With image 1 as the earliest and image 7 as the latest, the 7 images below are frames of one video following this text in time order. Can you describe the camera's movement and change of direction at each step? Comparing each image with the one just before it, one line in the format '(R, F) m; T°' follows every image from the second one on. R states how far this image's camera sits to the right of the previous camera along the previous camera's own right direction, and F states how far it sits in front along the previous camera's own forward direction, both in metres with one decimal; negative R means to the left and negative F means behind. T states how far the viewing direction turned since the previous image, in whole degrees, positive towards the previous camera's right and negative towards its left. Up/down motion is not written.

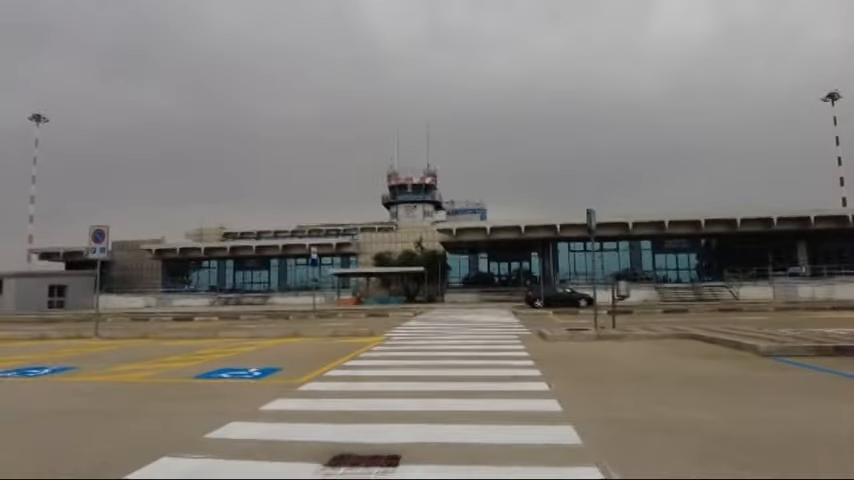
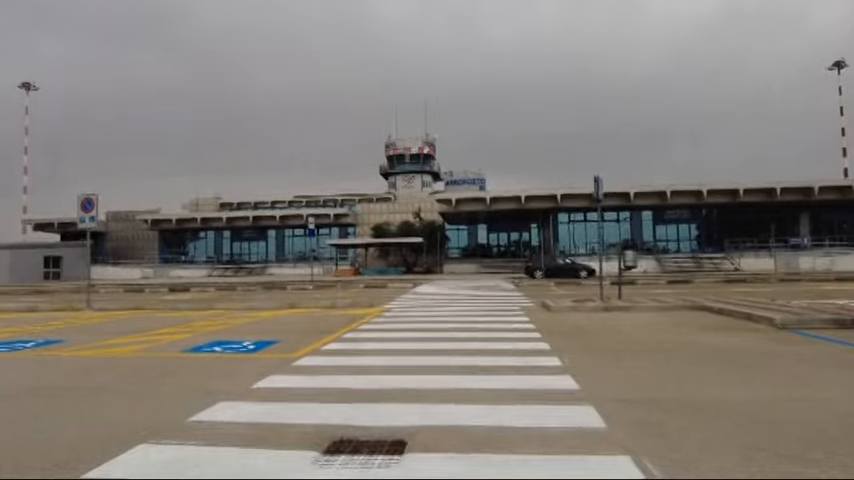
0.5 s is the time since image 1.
(-0.1, +0.7) m; 0°
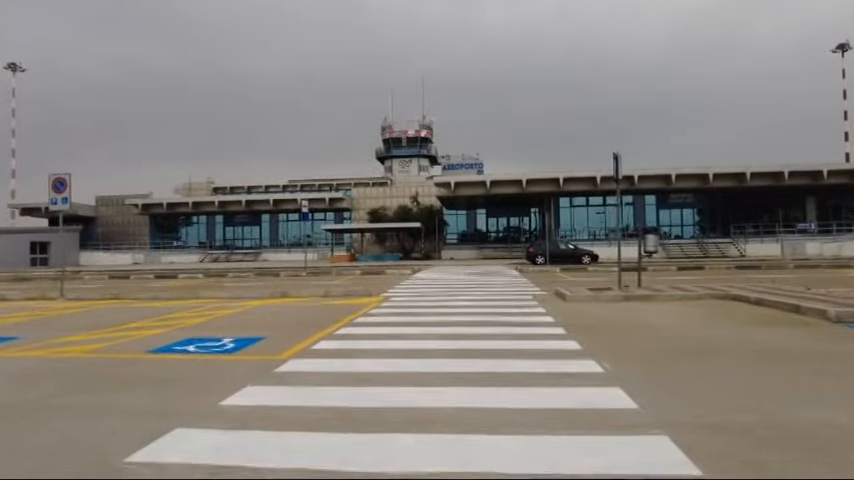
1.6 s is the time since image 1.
(-0.2, +1.6) m; 0°
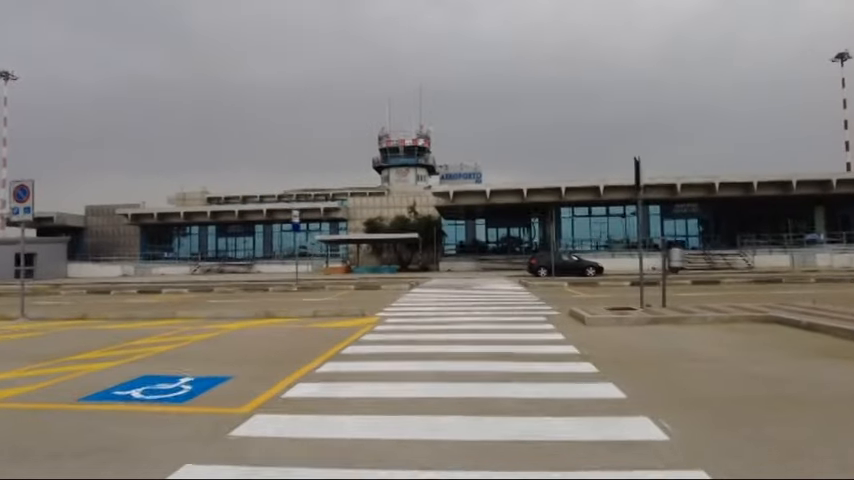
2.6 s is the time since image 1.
(-0.1, +1.8) m; 0°
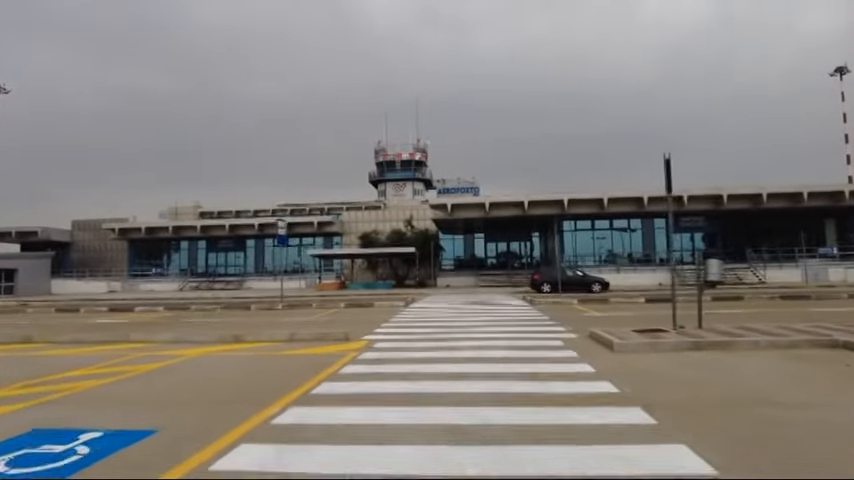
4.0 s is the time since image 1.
(0.0, +2.2) m; 0°
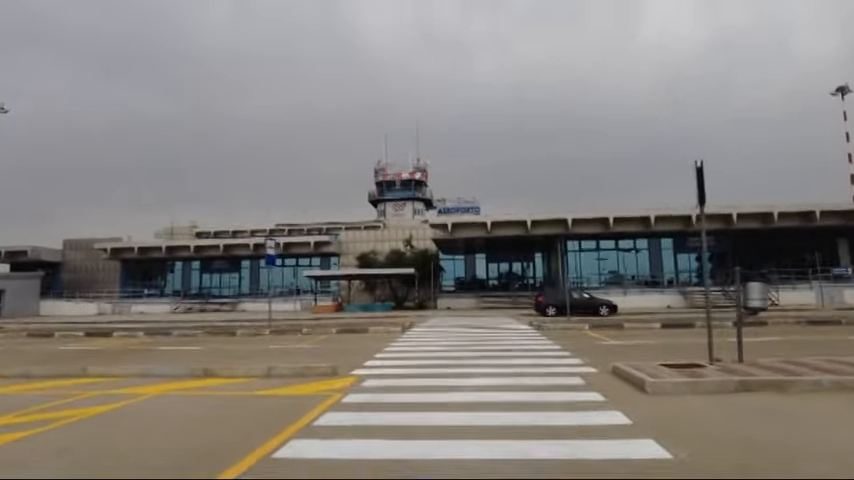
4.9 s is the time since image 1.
(+0.1, +1.7) m; 0°
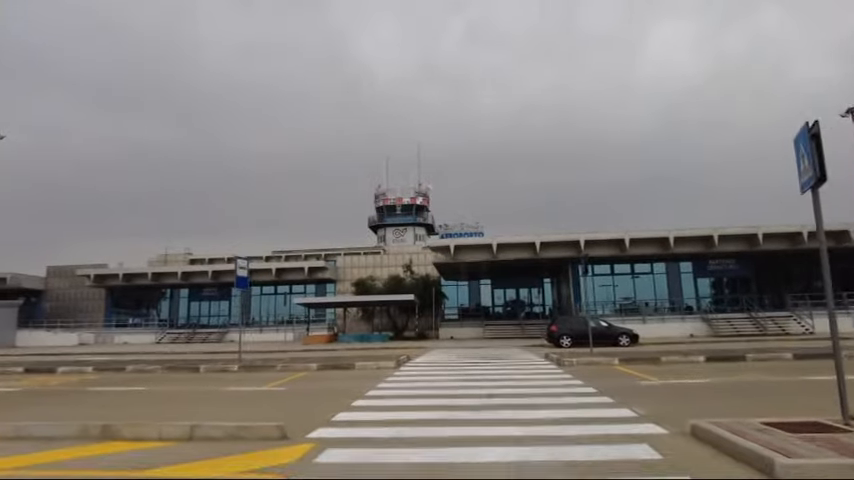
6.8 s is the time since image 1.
(+0.2, +3.6) m; 0°
